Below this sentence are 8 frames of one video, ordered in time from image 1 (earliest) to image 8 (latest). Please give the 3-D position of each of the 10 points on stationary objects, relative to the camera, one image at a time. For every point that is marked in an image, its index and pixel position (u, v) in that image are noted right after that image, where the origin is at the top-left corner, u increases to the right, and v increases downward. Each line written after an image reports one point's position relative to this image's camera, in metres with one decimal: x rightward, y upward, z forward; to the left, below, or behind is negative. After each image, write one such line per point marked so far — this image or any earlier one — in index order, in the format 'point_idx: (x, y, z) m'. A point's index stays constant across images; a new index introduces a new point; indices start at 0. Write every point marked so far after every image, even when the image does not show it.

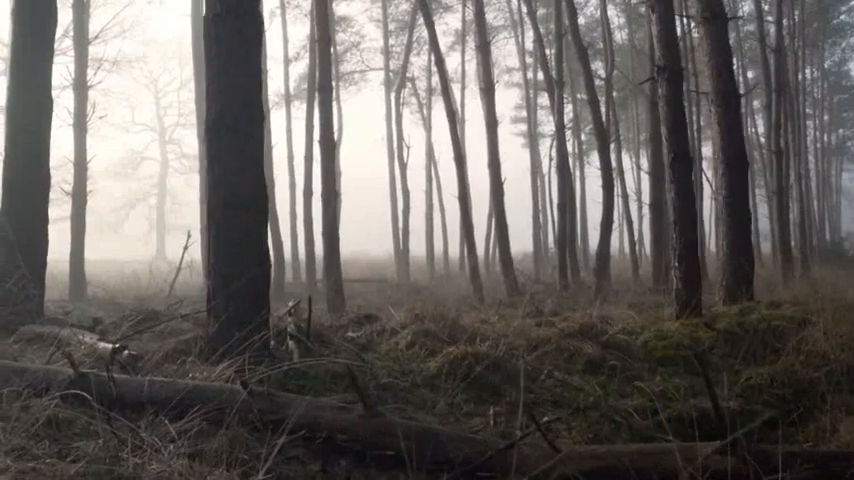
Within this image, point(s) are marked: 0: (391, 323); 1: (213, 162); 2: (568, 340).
0: (-0.4, -0.9, +8.6) m
1: (-1.8, +0.7, +6.5) m
2: (+1.5, -1.0, +7.9) m
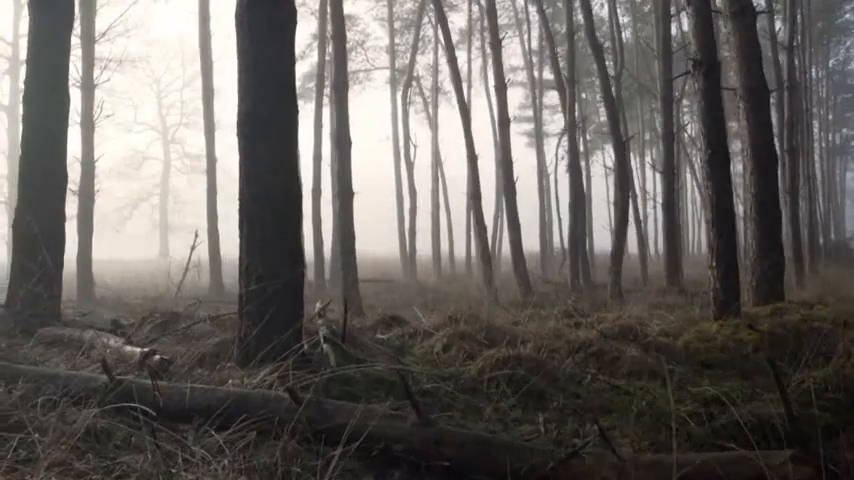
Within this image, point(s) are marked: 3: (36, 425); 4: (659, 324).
0: (0.0, -0.9, +8.3) m
1: (-1.5, +0.7, +6.2) m
2: (+1.8, -1.0, +7.6) m
3: (-2.0, -0.9, +3.9) m
4: (+2.7, -1.0, +8.9) m
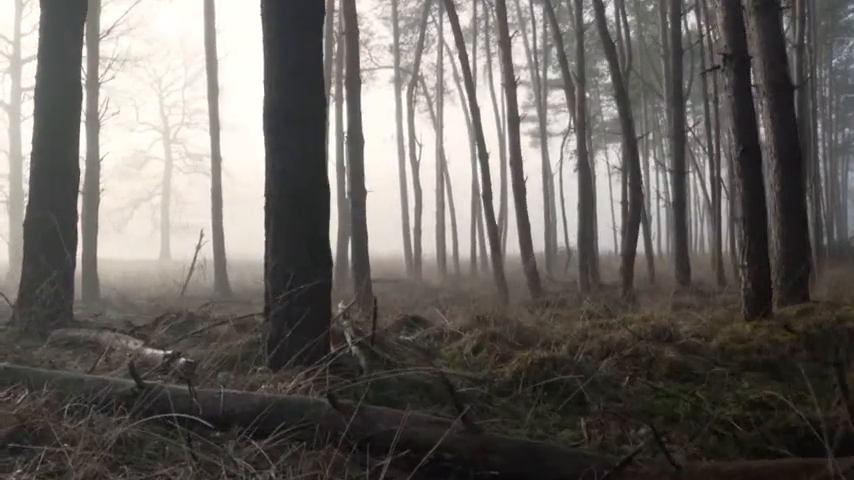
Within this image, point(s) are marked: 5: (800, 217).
0: (+0.2, -0.9, +8.1) m
1: (-1.2, +0.7, +6.0) m
2: (+2.1, -1.0, +7.3) m
3: (-1.7, -0.9, +3.7) m
4: (+2.9, -0.9, +8.7) m
5: (+5.6, +0.3, +11.6) m
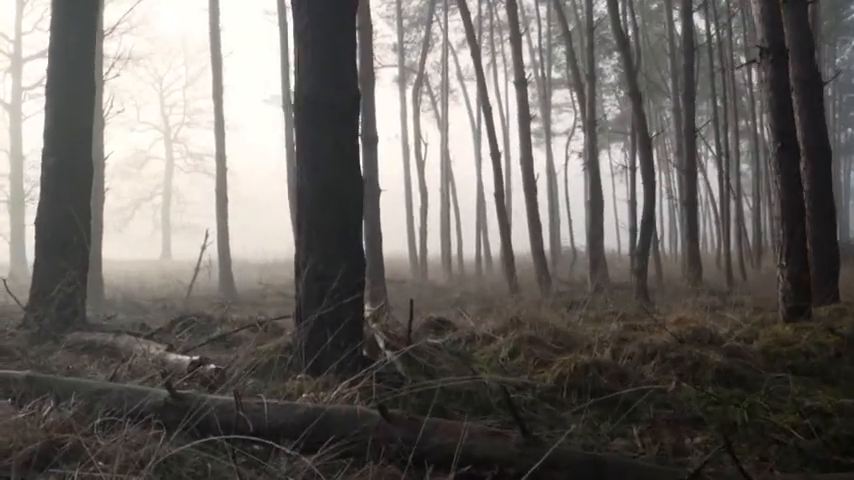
0: (+0.5, -0.9, +7.8) m
1: (-0.9, +0.7, +5.6) m
2: (+2.4, -1.0, +7.0) m
3: (-1.4, -0.9, +3.3) m
4: (+3.2, -0.9, +8.4) m
5: (+5.9, +0.4, +11.3) m
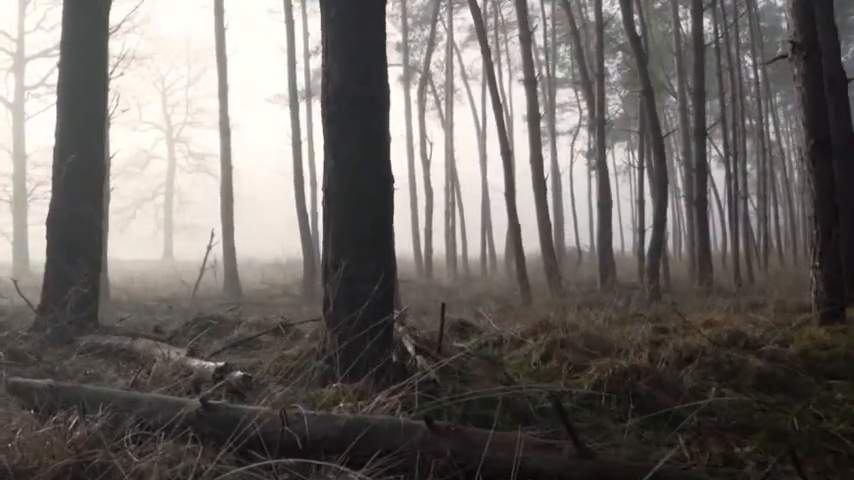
0: (+0.7, -0.9, +7.5) m
1: (-0.7, +0.7, +5.4) m
2: (+2.6, -1.0, +6.8) m
3: (-1.2, -0.9, +3.1) m
4: (+3.5, -0.9, +8.1) m
5: (+6.1, +0.4, +11.1) m
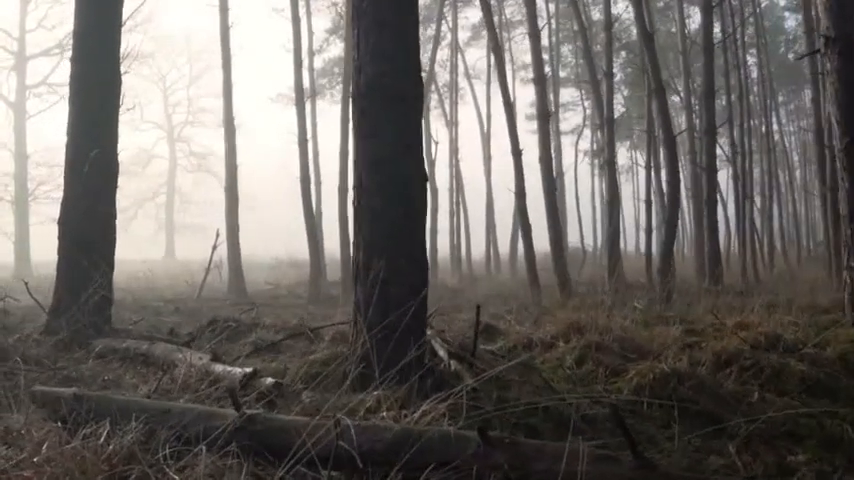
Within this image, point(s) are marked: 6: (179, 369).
0: (+1.0, -0.9, +7.3) m
1: (-0.4, +0.7, +5.2) m
2: (+2.8, -1.0, +6.5) m
3: (-0.9, -0.9, +2.9) m
4: (+3.7, -0.9, +7.9) m
5: (+6.4, +0.4, +10.8) m
6: (-1.7, -0.9, +5.2) m
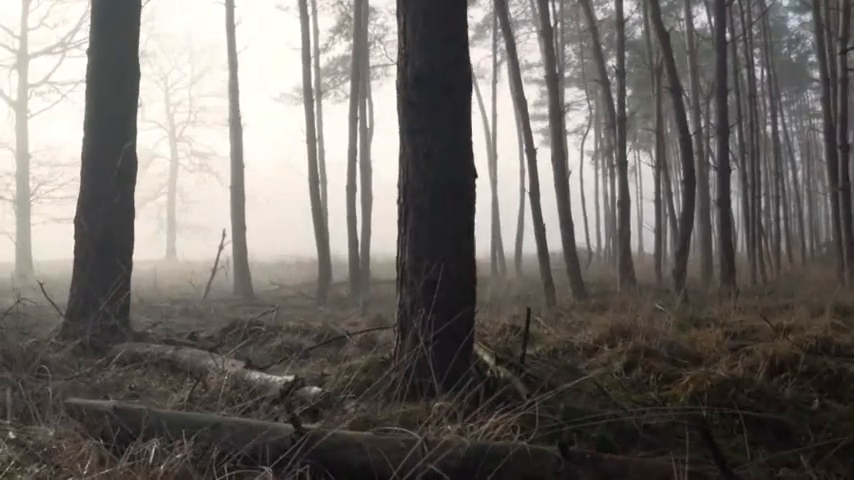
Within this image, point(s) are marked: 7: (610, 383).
0: (+1.3, -0.9, +7.0) m
1: (-0.1, +0.7, +4.9) m
2: (+3.1, -1.0, +6.2) m
3: (-0.6, -0.9, +2.5) m
4: (+4.0, -0.9, +7.6) m
5: (+6.7, +0.4, +10.5) m
6: (-1.4, -0.9, +4.9) m
7: (+1.3, -1.0, +5.5) m
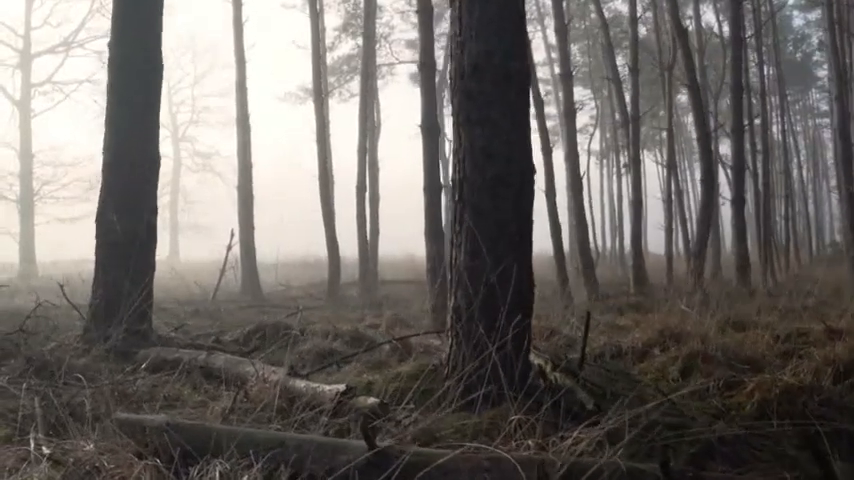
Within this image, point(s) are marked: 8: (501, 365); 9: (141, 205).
0: (+1.6, -0.9, +6.7) m
1: (+0.2, +0.7, +4.6) m
2: (+3.5, -0.9, +5.9) m
3: (-0.3, -0.9, +2.2) m
4: (+4.4, -0.9, +7.3) m
5: (+7.0, +0.4, +10.2) m
6: (-1.0, -0.9, +4.6) m
7: (+1.6, -1.0, +5.2) m
8: (+0.4, -0.7, +4.3) m
9: (-2.7, +0.3, +7.2) m
